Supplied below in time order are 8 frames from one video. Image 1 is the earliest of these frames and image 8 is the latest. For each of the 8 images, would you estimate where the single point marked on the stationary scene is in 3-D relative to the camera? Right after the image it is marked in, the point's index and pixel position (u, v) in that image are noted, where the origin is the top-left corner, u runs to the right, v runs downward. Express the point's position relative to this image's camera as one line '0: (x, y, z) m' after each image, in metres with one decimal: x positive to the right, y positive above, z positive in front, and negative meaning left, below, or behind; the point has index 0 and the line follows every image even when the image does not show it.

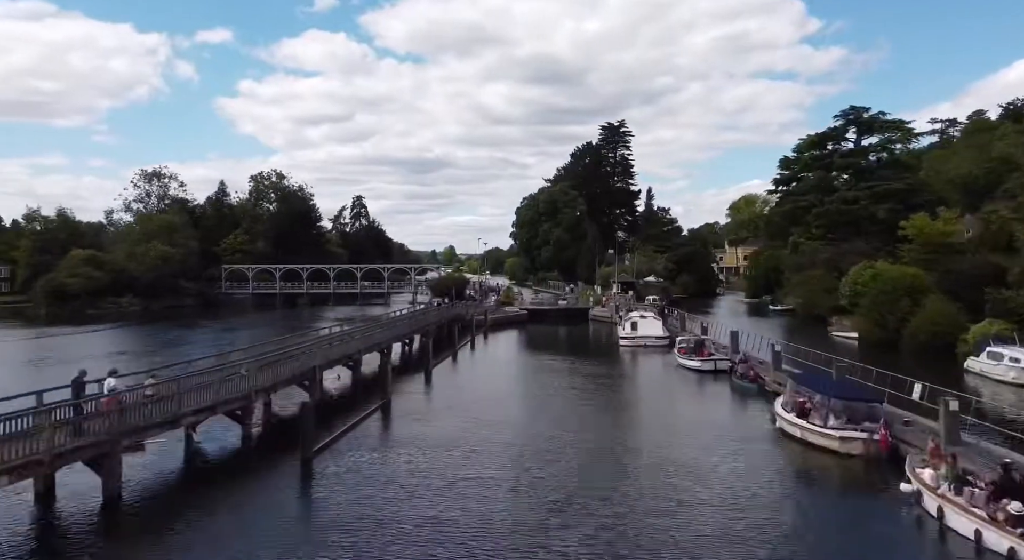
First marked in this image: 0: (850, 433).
0: (+8.6, -3.9, +18.1) m
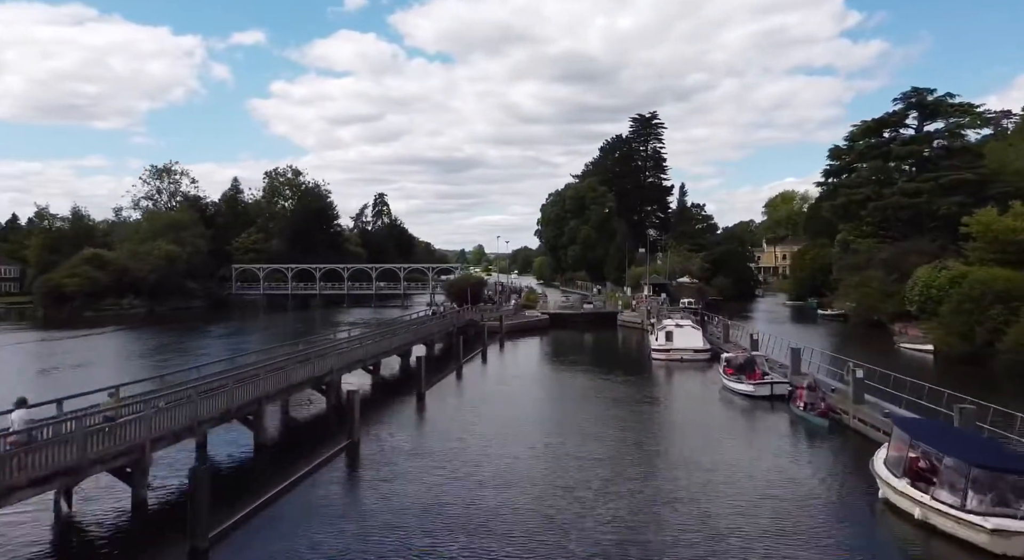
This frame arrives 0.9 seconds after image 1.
0: (+8.4, -4.1, +12.1) m
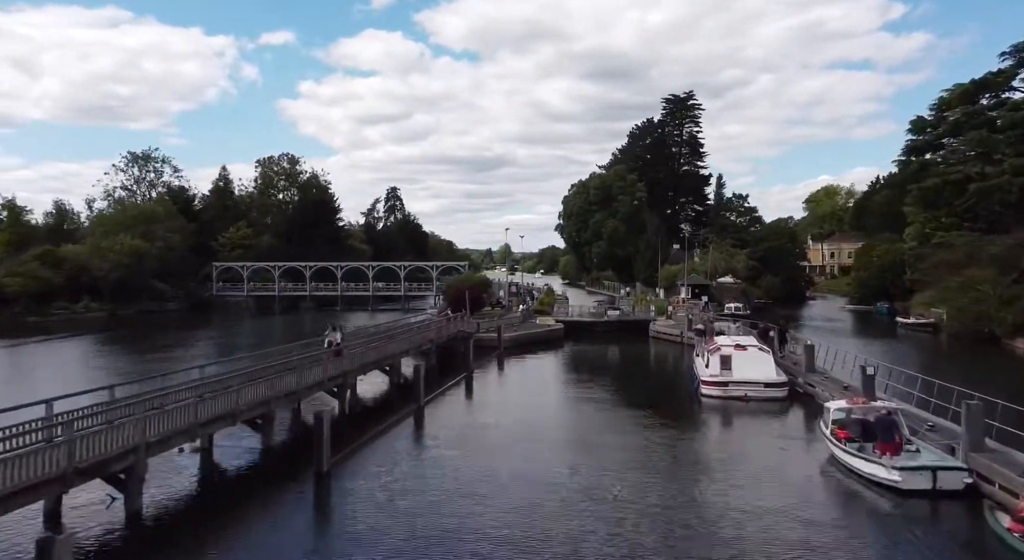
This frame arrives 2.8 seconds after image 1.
0: (+7.0, -4.2, +0.8) m
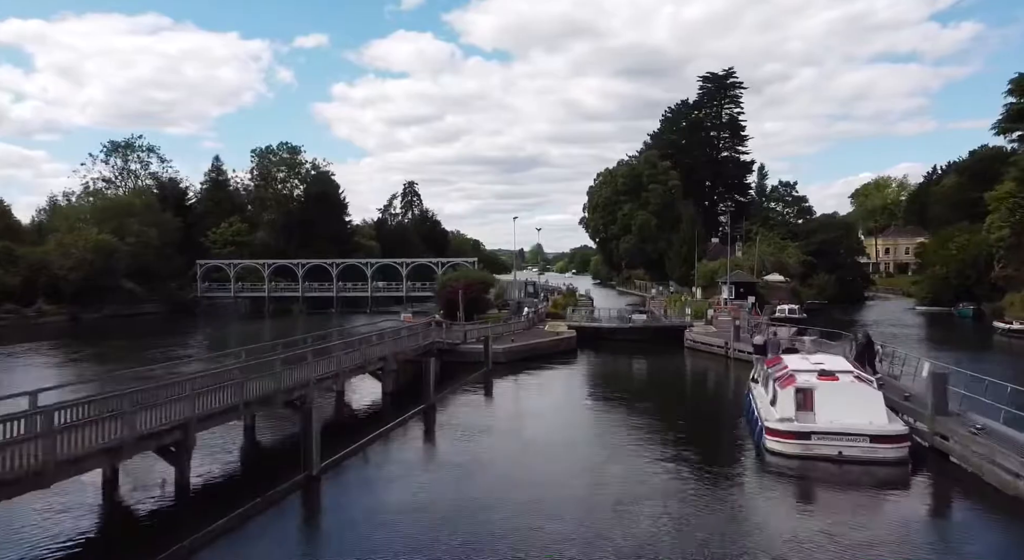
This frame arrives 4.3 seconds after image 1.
0: (+4.8, -3.9, -8.5) m
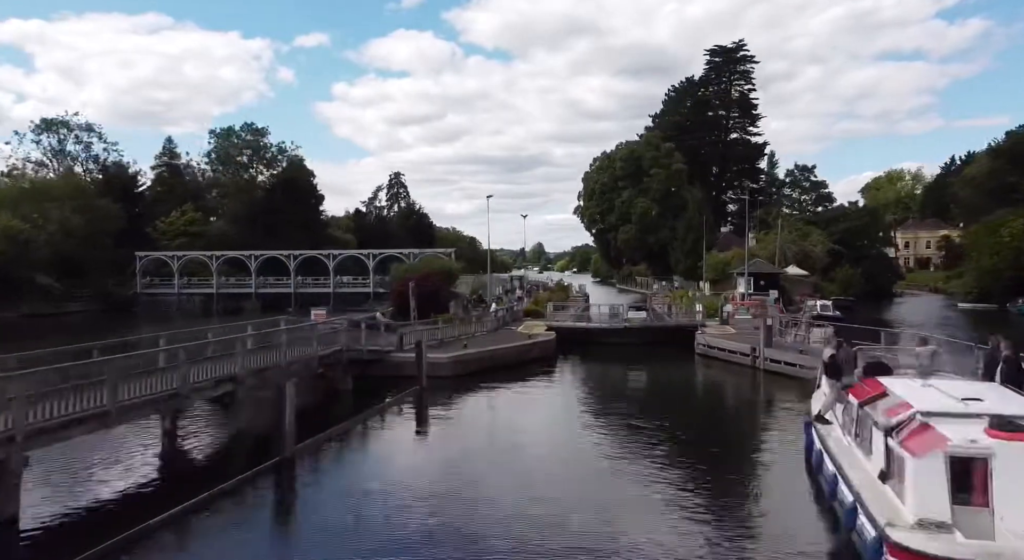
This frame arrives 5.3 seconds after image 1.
0: (+3.0, -3.4, -17.2) m
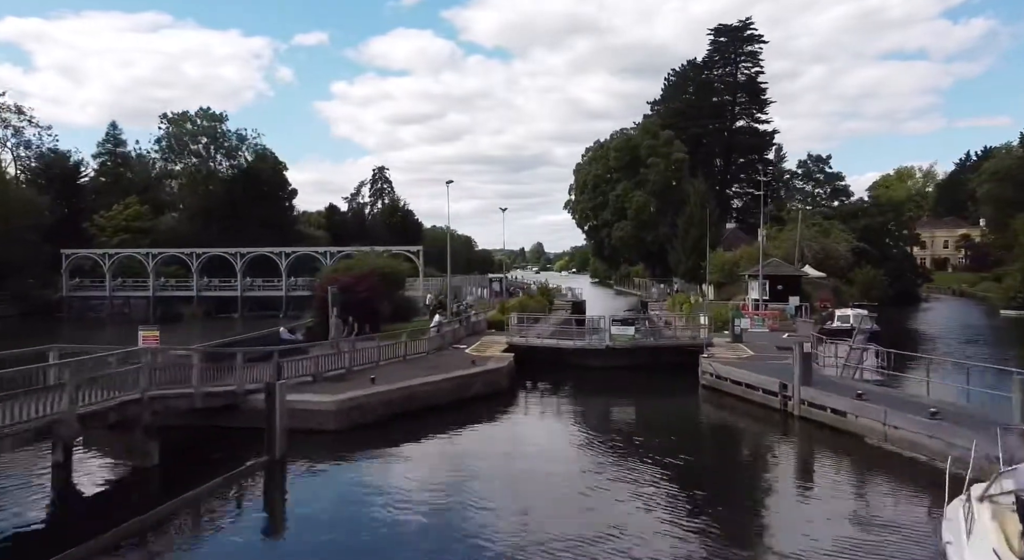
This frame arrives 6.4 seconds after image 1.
0: (+1.2, -3.5, -24.8) m
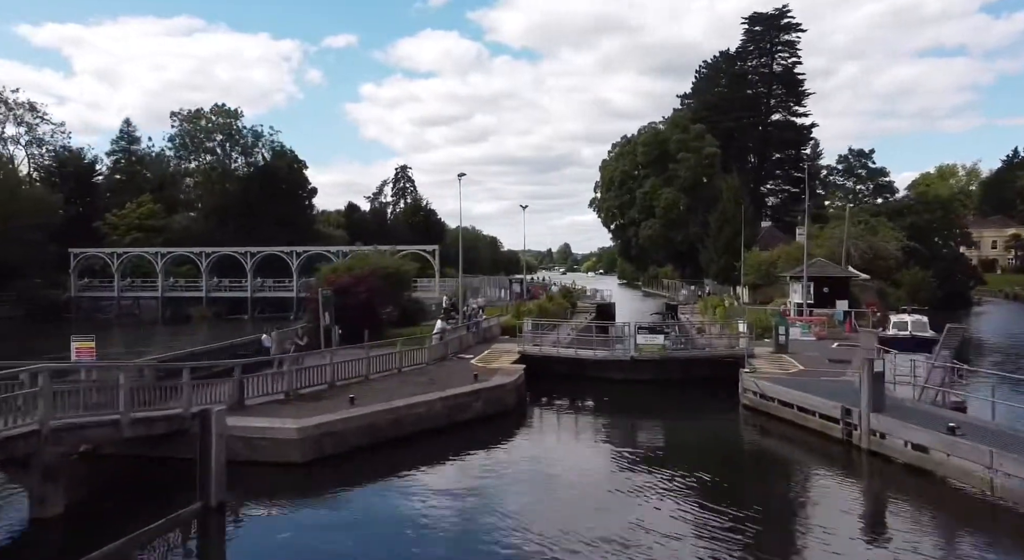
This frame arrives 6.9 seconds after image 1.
0: (-0.4, -3.5, -27.7) m
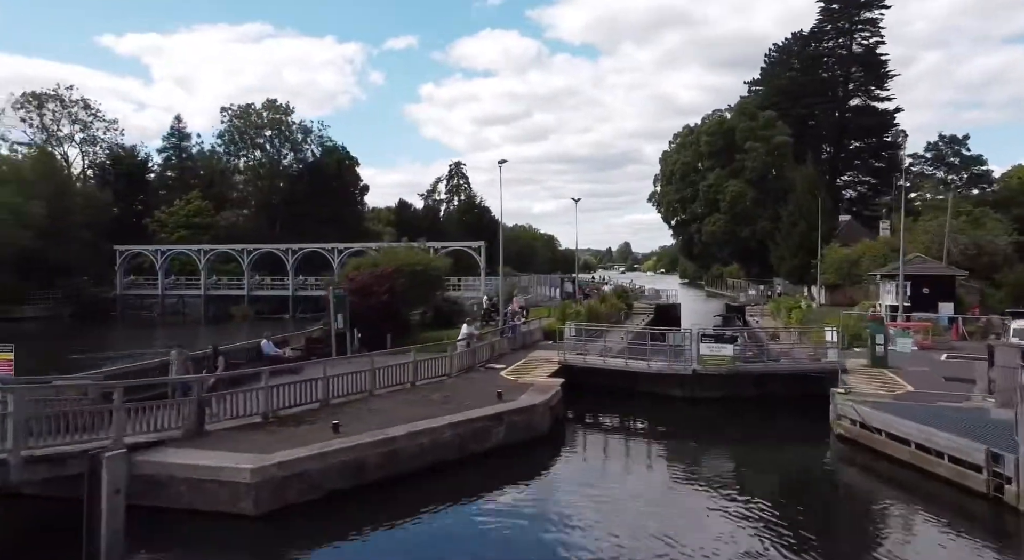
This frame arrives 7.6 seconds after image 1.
0: (-3.5, -3.5, -30.8) m
